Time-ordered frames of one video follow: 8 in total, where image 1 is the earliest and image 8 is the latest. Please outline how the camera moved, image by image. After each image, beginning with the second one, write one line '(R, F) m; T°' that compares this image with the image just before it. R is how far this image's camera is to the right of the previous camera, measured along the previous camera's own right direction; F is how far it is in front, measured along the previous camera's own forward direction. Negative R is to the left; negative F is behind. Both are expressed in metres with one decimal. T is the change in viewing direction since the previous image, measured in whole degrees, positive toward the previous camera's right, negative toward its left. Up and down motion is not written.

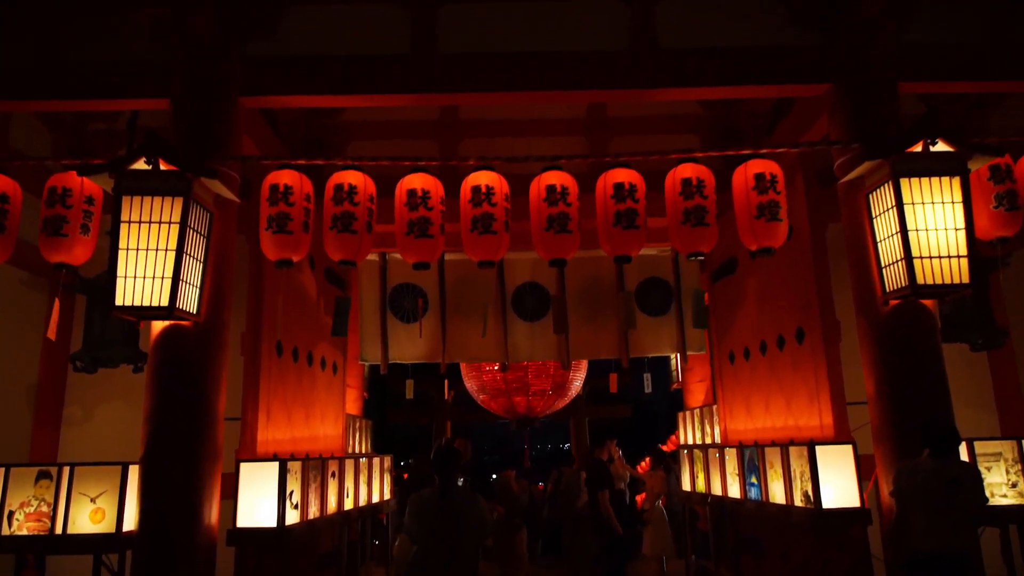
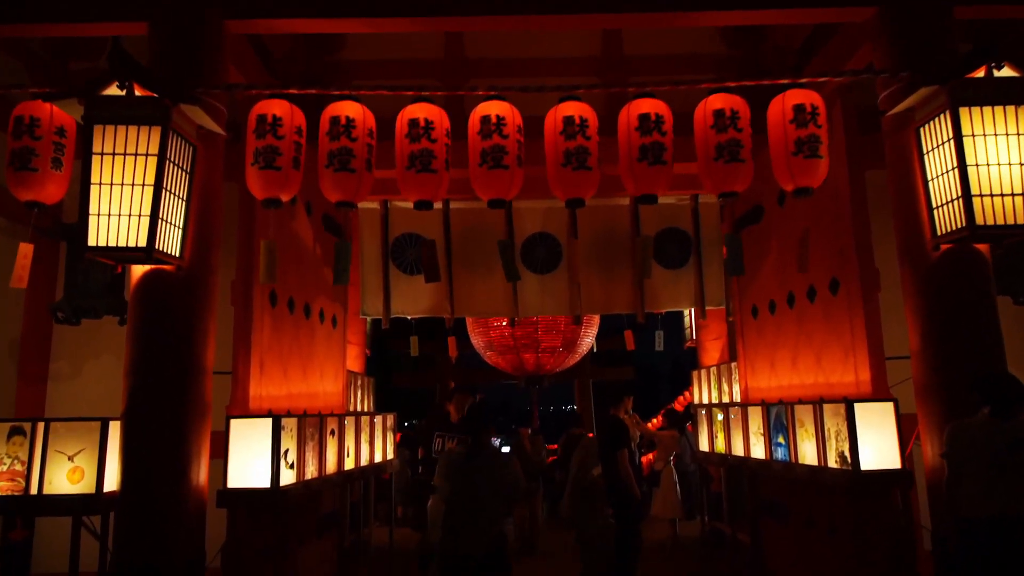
(-0.1, +0.5) m; 0°
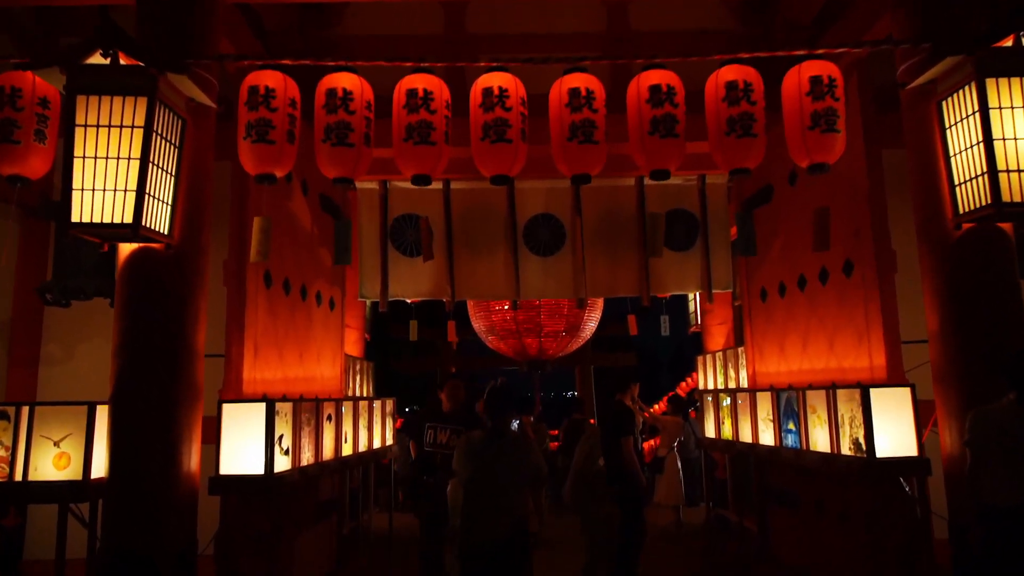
(0.0, +0.2) m; 0°
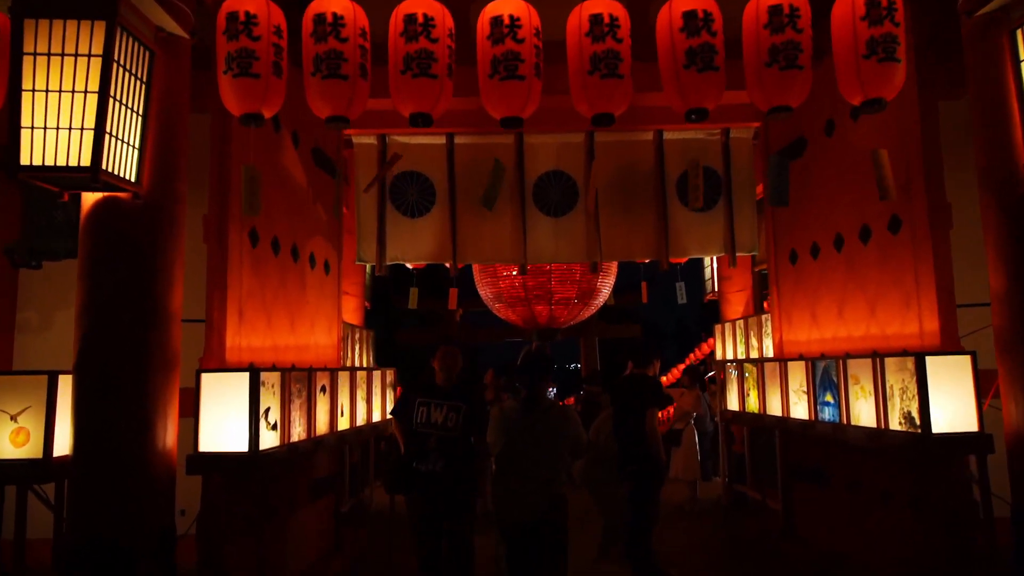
(-0.1, +0.5) m; 0°
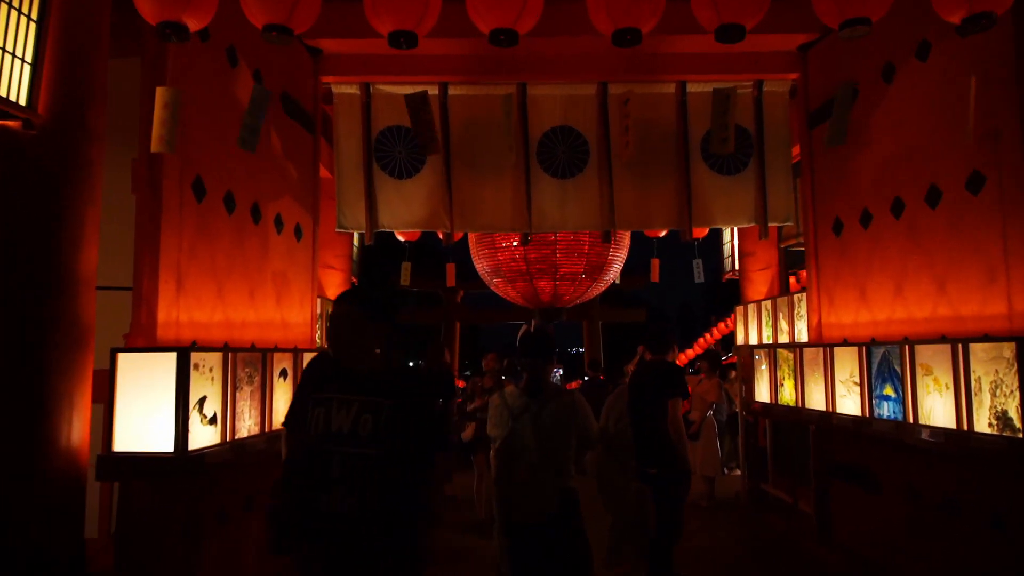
(0.0, +0.9) m; 0°
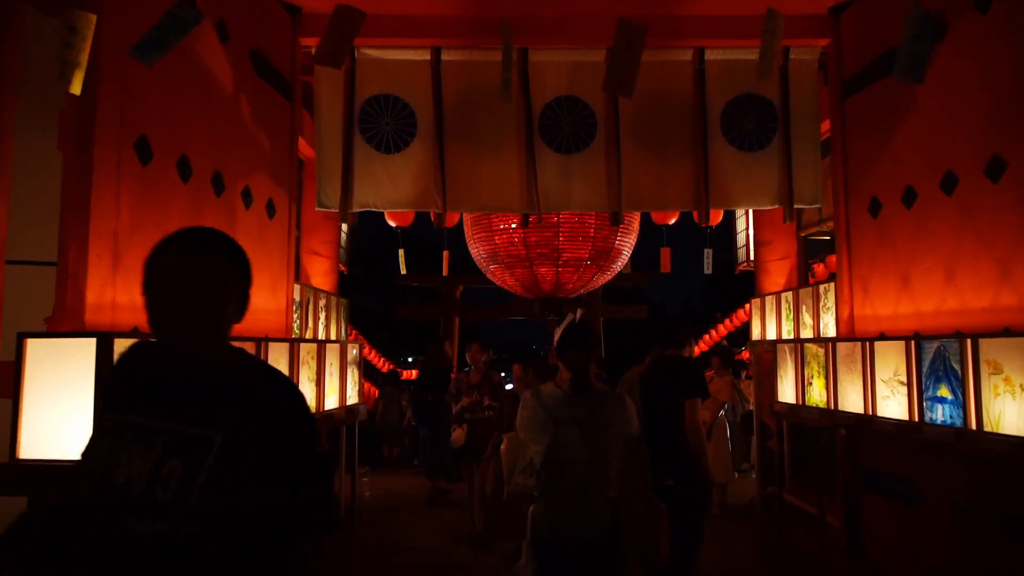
(0.0, +0.6) m; 0°
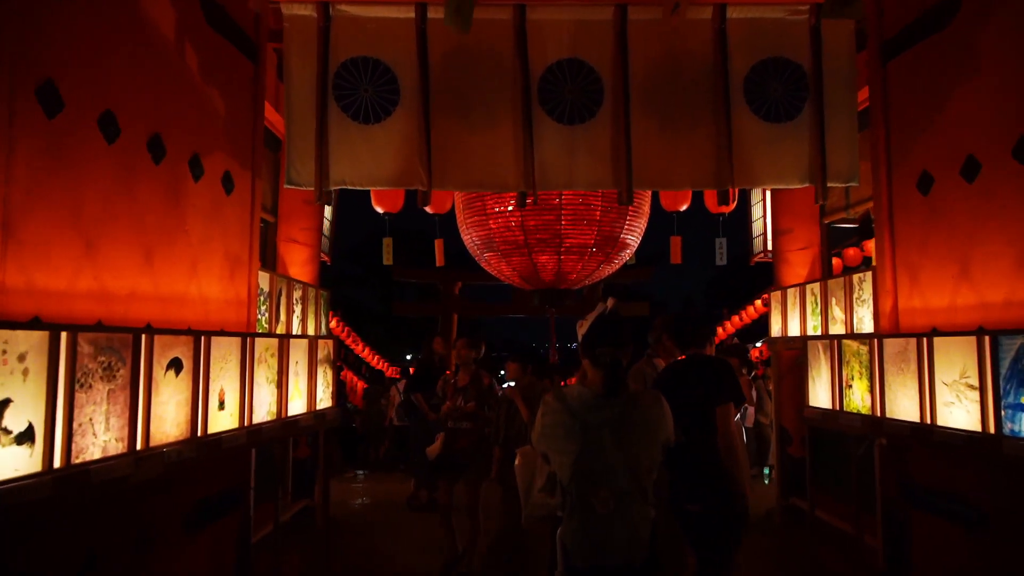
(0.0, +0.7) m; 0°
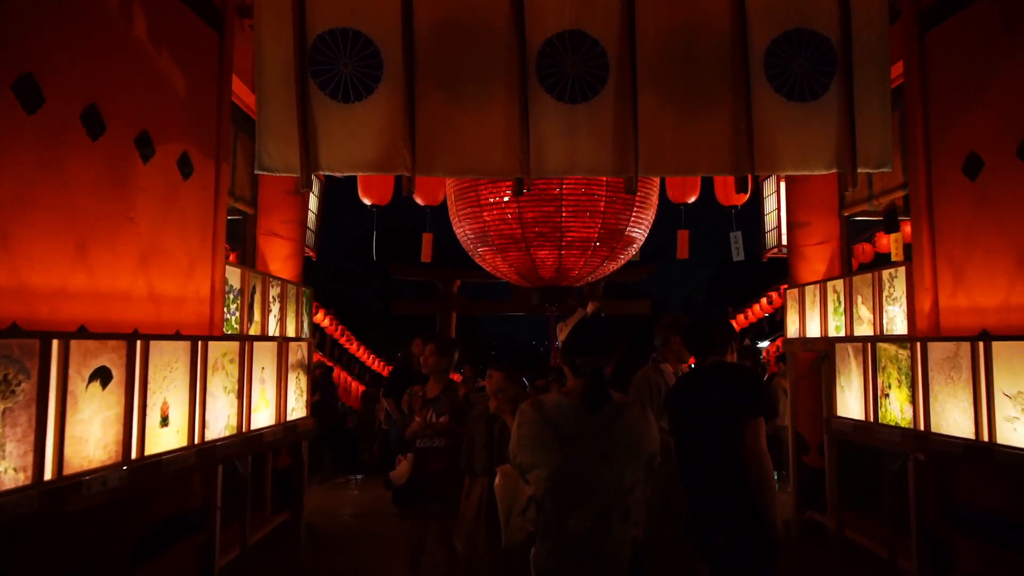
(0.0, +0.5) m; 0°
